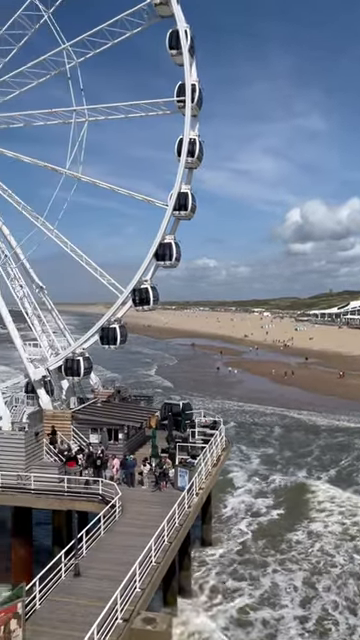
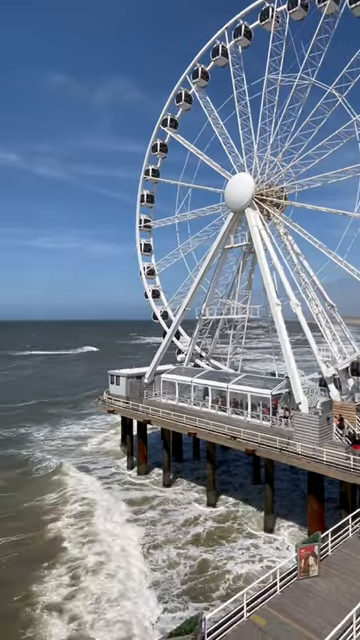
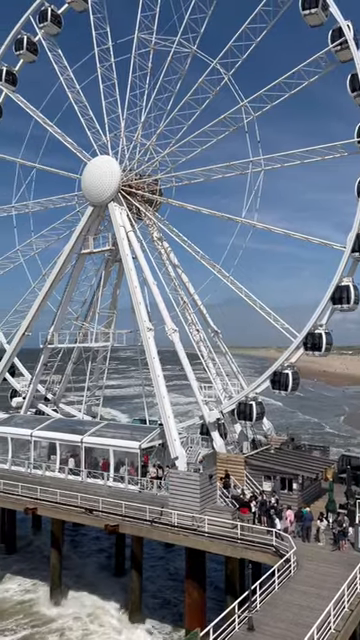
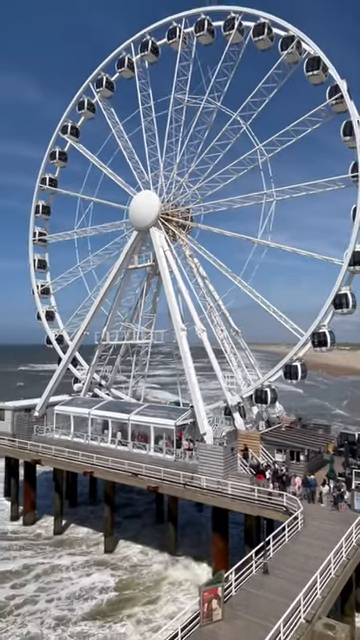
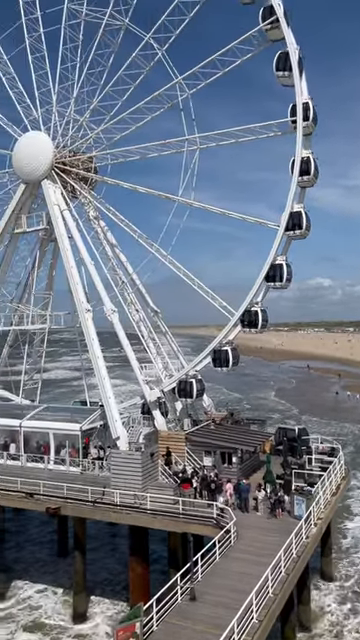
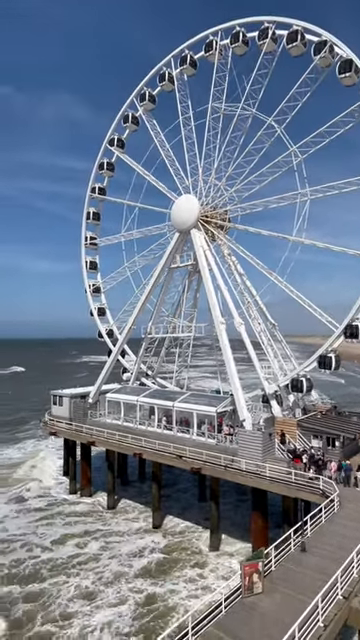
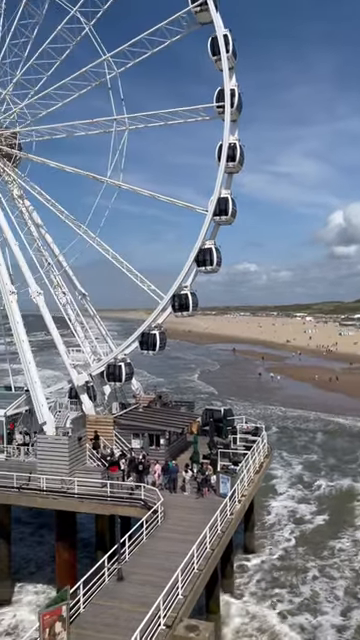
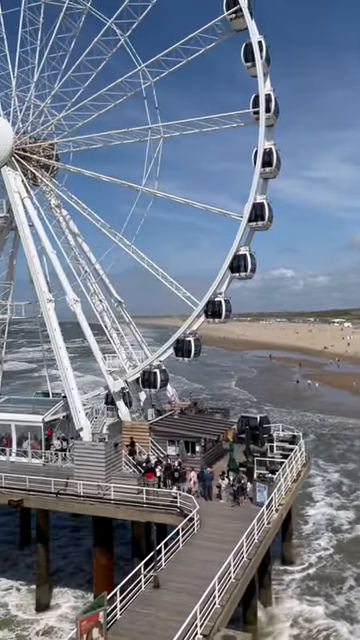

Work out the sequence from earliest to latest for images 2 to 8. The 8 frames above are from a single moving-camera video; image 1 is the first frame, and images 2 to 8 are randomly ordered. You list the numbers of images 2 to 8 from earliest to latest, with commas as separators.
7, 8, 5, 3, 4, 6, 2
